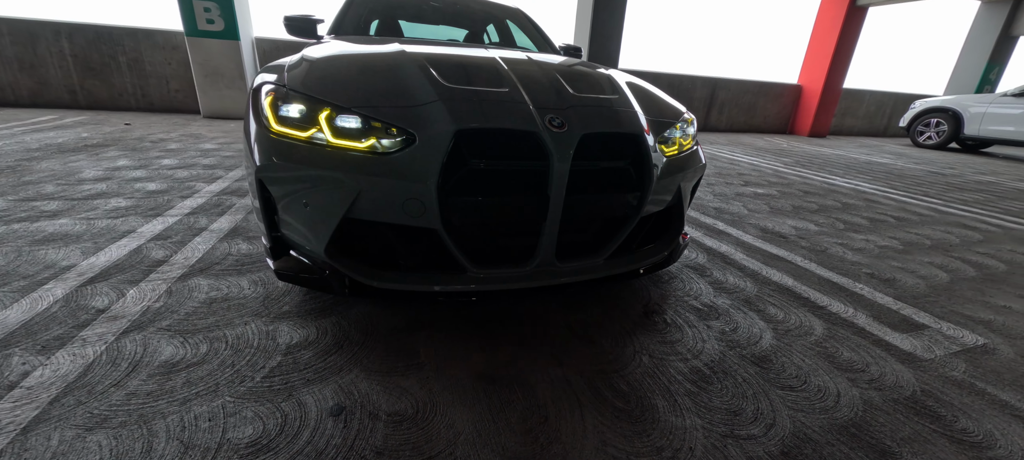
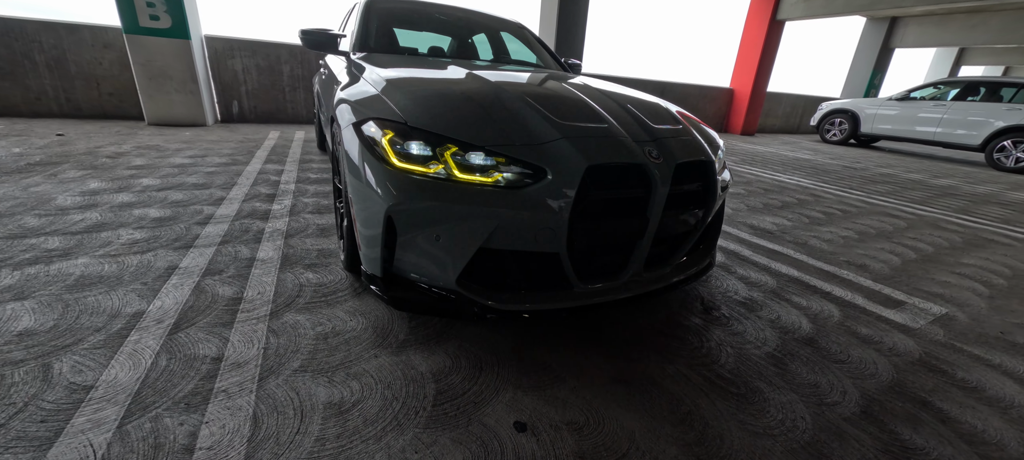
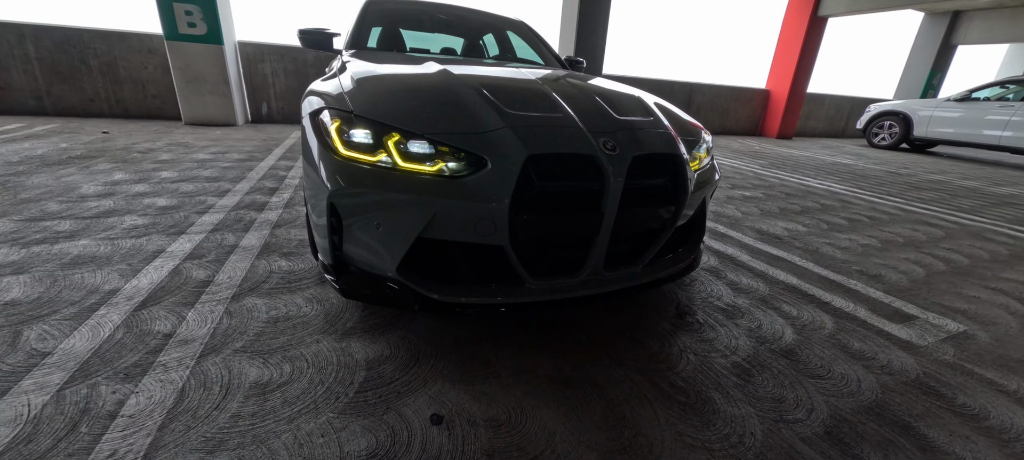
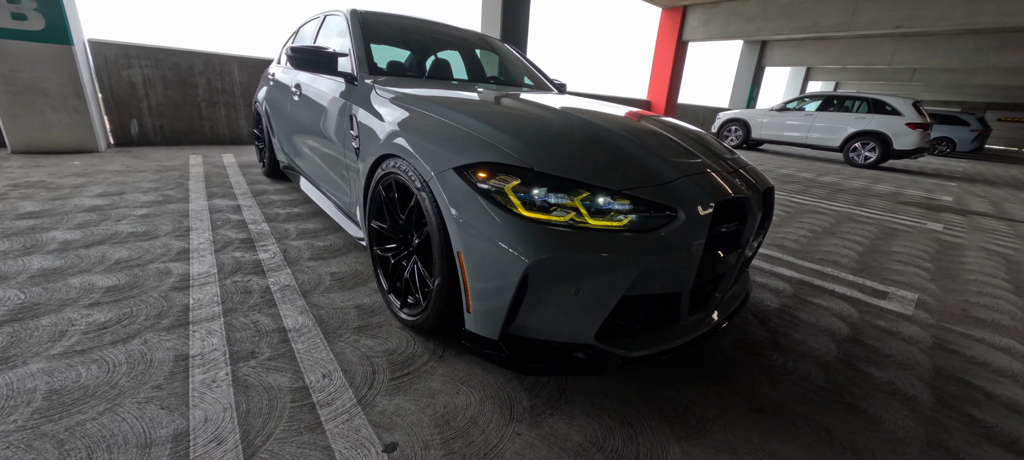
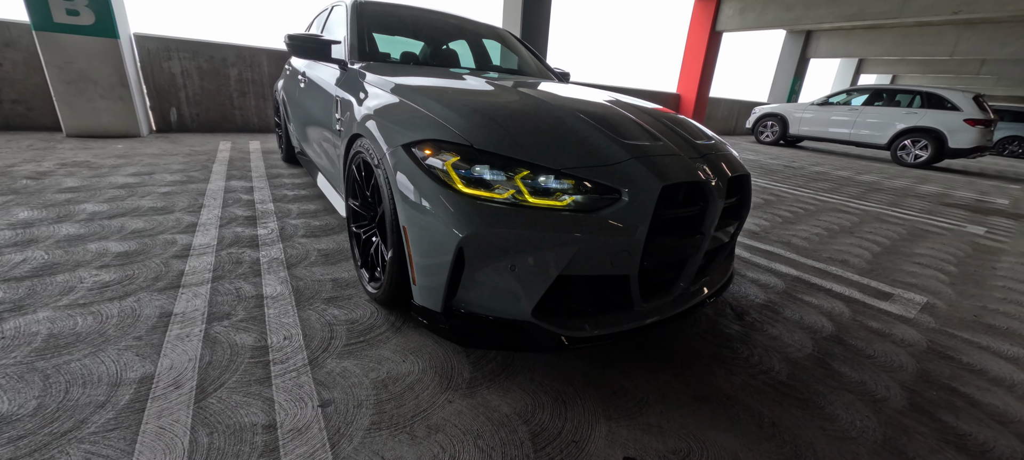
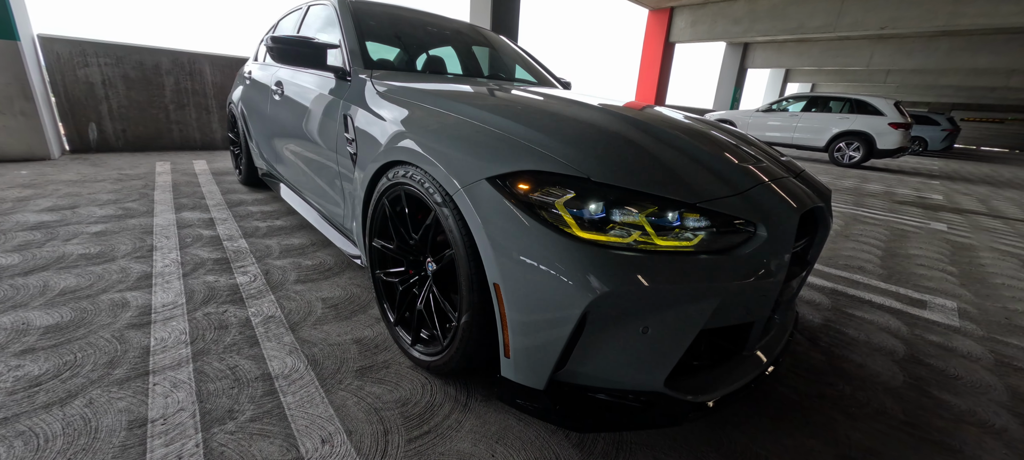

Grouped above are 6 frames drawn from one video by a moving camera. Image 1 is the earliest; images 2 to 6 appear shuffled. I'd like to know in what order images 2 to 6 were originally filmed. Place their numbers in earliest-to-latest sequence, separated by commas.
3, 2, 5, 4, 6
